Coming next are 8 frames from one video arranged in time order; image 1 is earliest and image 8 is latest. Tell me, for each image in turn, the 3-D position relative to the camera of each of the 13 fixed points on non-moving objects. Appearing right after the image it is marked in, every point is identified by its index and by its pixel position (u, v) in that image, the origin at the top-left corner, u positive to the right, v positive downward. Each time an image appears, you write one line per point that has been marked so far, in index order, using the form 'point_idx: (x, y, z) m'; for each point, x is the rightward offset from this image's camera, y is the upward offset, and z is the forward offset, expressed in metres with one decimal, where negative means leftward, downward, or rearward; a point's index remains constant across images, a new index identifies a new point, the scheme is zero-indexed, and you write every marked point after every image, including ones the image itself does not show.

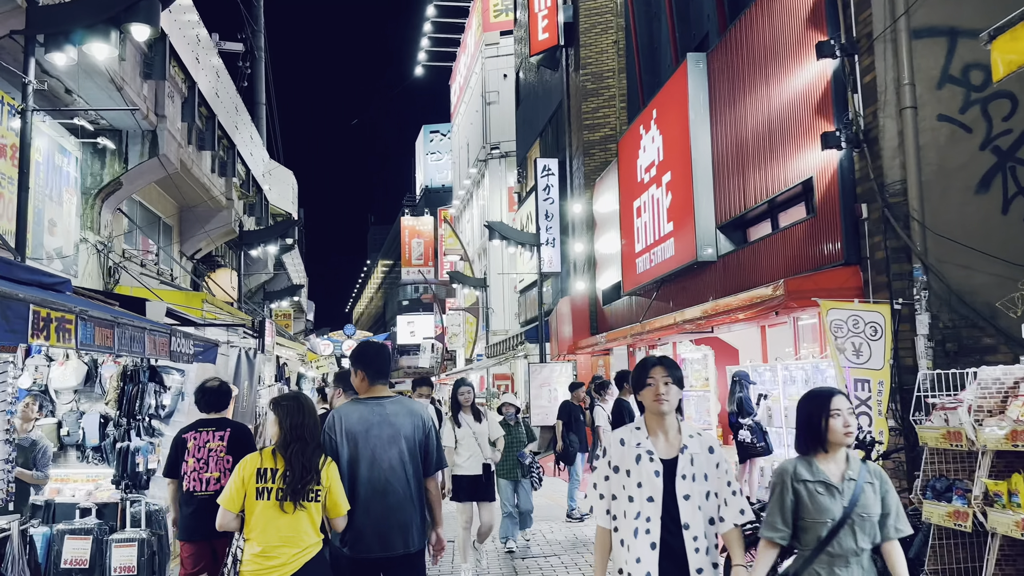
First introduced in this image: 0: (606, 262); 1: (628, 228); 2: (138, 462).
0: (+2.1, +0.6, +17.6) m
1: (+2.1, +1.1, +14.4) m
2: (-3.6, -1.7, +7.6) m
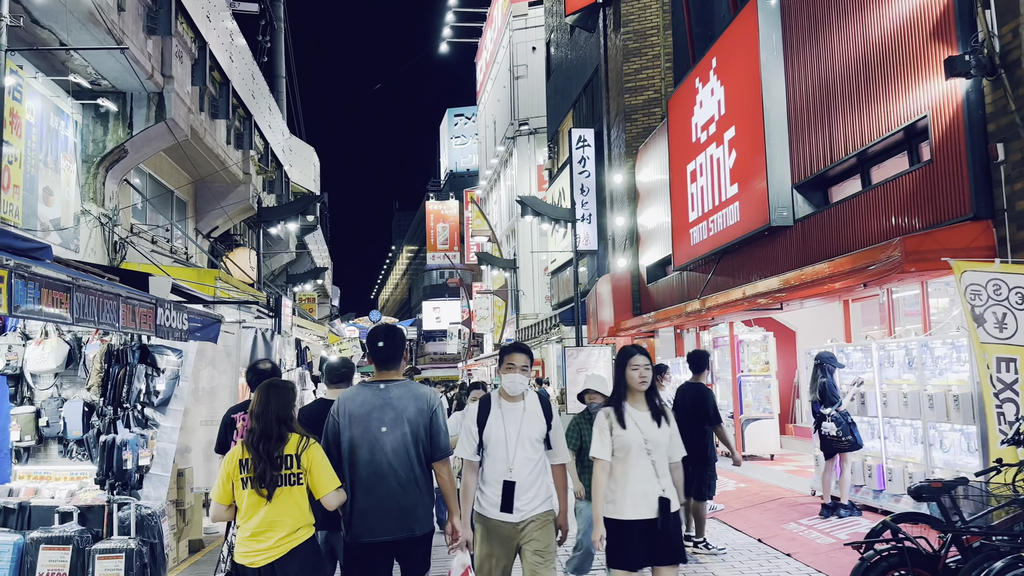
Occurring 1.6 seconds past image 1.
0: (+2.8, +1.1, +16.2) m
1: (+2.7, +1.5, +13.0) m
2: (-3.1, -1.4, +6.4) m
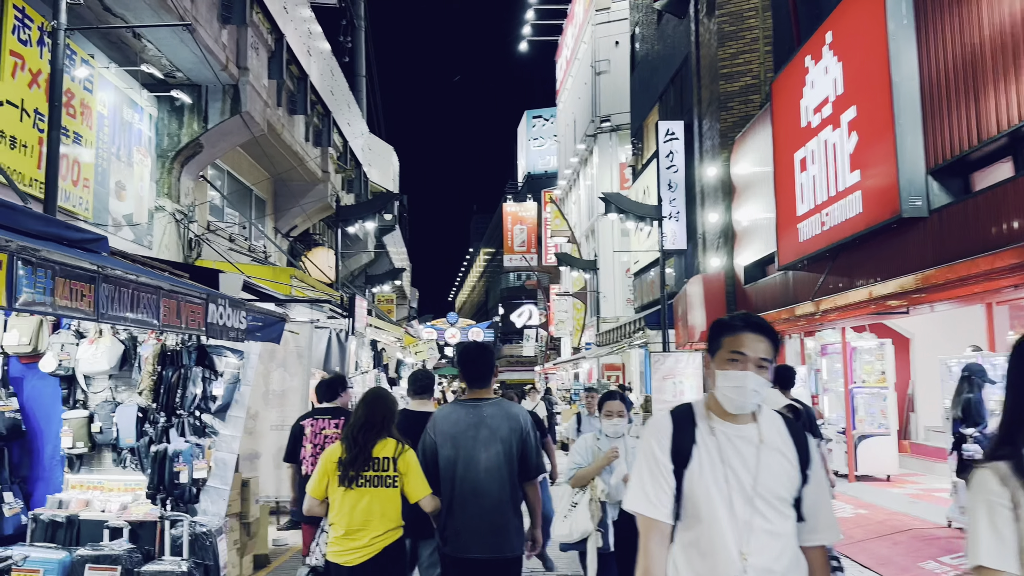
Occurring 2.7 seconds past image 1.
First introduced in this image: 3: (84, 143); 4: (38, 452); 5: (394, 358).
0: (+4.4, +1.0, +15.0) m
1: (+4.0, +1.5, +11.8) m
2: (-2.4, -1.3, +5.8) m
3: (-5.2, +1.8, +9.6) m
4: (-3.9, -1.3, +6.5) m
5: (-2.9, -1.7, +19.6) m
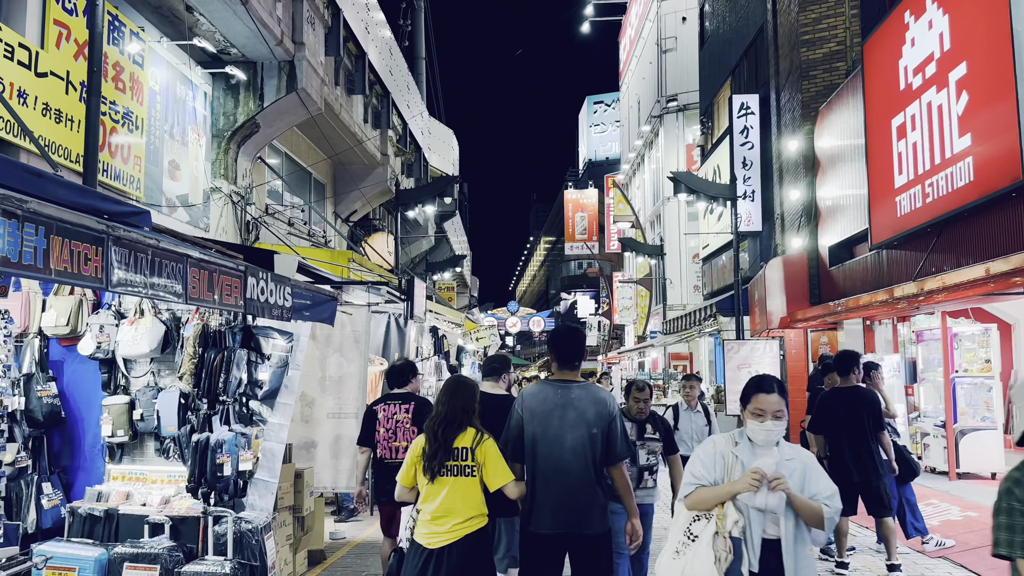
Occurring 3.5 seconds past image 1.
0: (+5.6, +1.3, +13.9) m
1: (+5.0, +1.8, +10.7) m
2: (-1.9, -1.2, +5.3) m
3: (-4.4, +2.0, +9.3) m
4: (-3.3, -1.2, +6.1) m
5: (-1.4, -1.4, +19.1) m
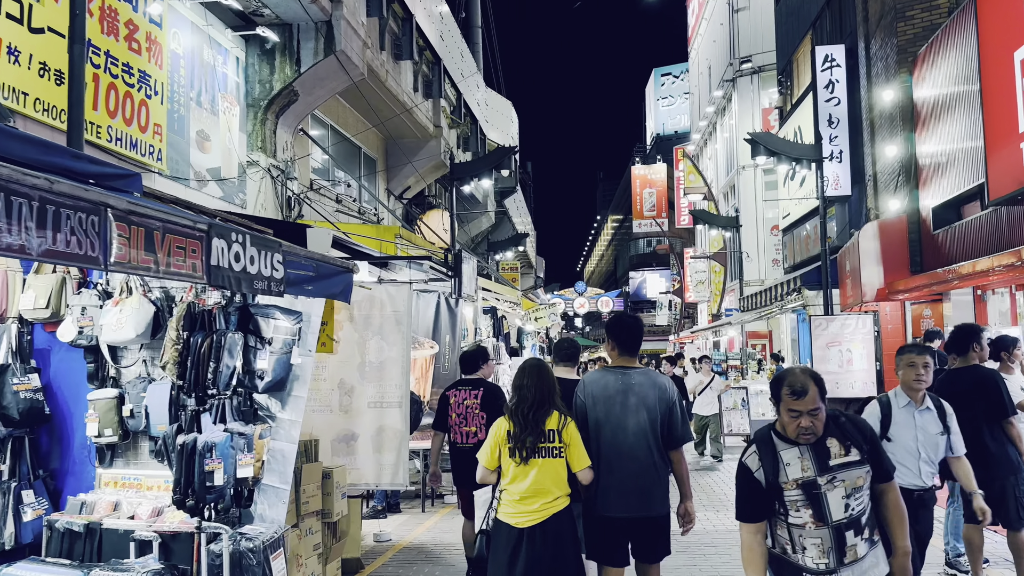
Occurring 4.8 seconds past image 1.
0: (+6.6, +1.9, +12.2) m
1: (+5.6, +2.2, +9.1) m
2: (-1.7, -1.0, +4.4) m
3: (-3.8, +2.2, +8.5) m
4: (-2.9, -1.0, +5.3) m
5: (+0.1, -0.9, +18.1) m
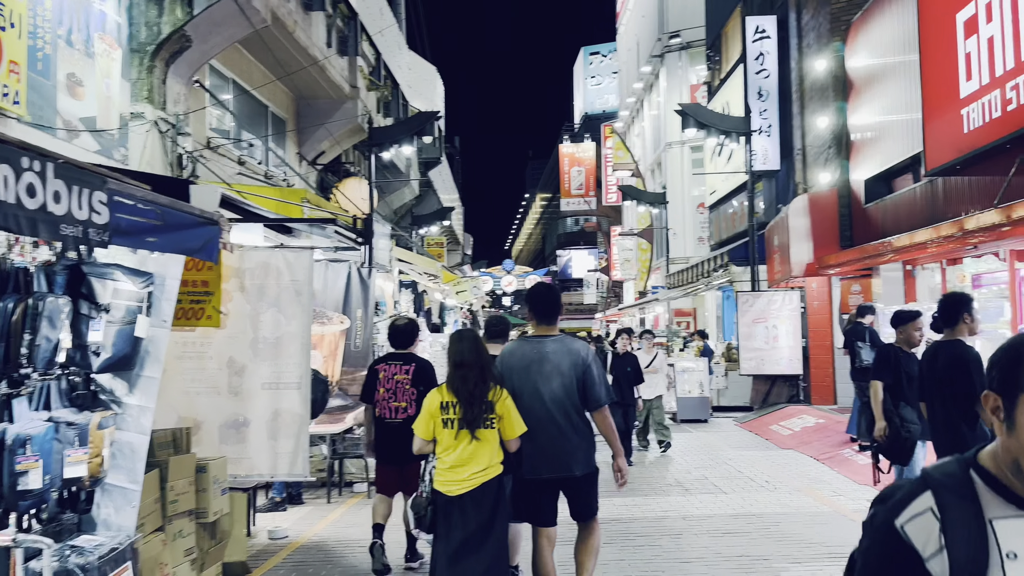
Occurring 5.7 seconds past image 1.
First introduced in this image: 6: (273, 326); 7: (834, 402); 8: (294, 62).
0: (+5.4, +2.2, +11.9) m
1: (+4.7, +2.5, +8.8) m
2: (-2.1, -0.8, +3.5) m
3: (-4.6, +2.5, +7.3) m
4: (-3.5, -0.8, +4.2) m
5: (-1.6, -0.3, +17.3) m
6: (-2.2, -0.3, +7.3) m
7: (+5.9, -2.1, +14.6) m
8: (-3.6, +3.7, +13.1) m
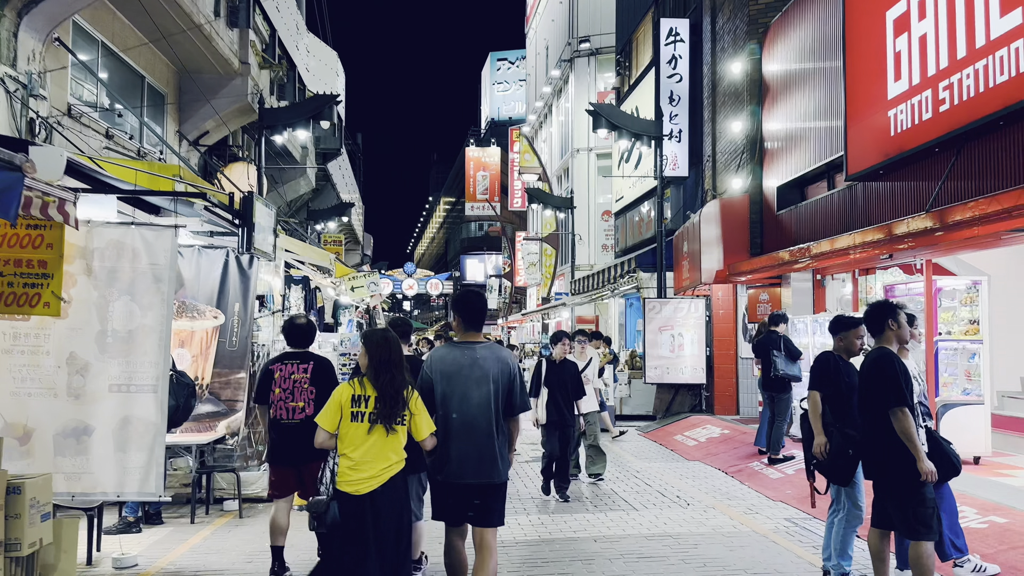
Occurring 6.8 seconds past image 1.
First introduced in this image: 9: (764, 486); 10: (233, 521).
0: (+4.0, +2.1, +11.7) m
1: (+3.8, +2.4, +8.5) m
2: (-2.4, -0.6, +2.4) m
3: (-5.3, +2.7, +5.9) m
4: (-3.9, -0.6, +3.0) m
5: (-3.6, -0.3, +16.2) m
6: (-3.0, -0.2, +6.2) m
7: (+4.1, -2.3, +14.4) m
8: (-5.0, +3.9, +11.8) m
9: (+2.8, -2.2, +8.7) m
10: (-2.7, -2.3, +7.7) m
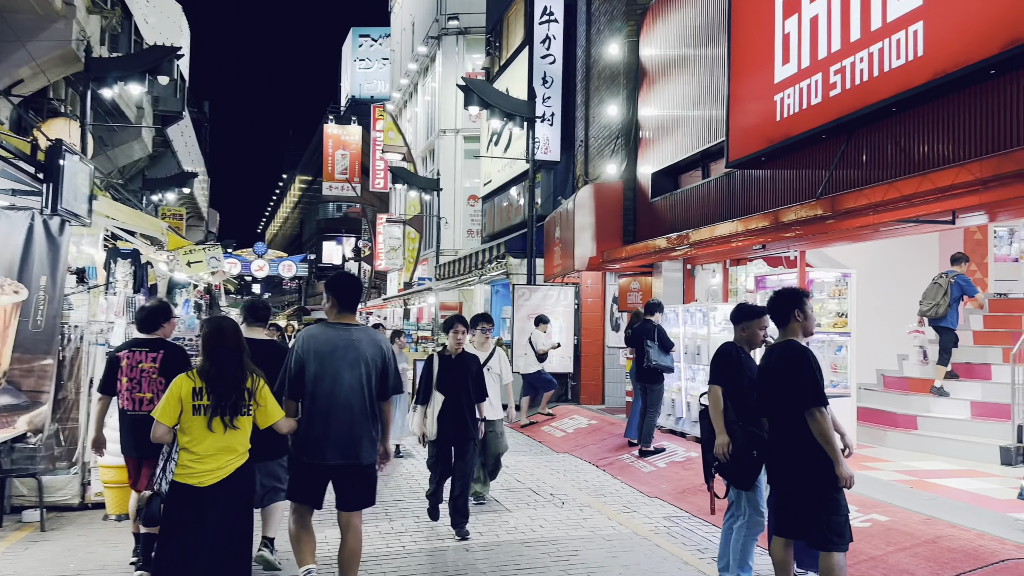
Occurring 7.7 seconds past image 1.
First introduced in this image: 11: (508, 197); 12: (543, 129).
0: (+2.1, +2.3, +11.5) m
1: (+2.5, +2.5, +8.3) m
2: (-2.6, -0.5, +1.2) m
3: (-6.0, +3.0, +4.1) m
4: (-4.2, -0.4, +1.5) m
5: (-6.3, +0.2, +14.6) m
6: (-3.9, 0.0, +4.9) m
7: (+1.6, -2.0, +14.2) m
8: (-6.7, +4.3, +10.0) m
9: (+1.3, -2.0, +8.4) m
10: (-3.9, -2.0, +6.4) m
11: (-0.1, +2.3, +19.7) m
12: (+0.6, +3.1, +15.7) m
